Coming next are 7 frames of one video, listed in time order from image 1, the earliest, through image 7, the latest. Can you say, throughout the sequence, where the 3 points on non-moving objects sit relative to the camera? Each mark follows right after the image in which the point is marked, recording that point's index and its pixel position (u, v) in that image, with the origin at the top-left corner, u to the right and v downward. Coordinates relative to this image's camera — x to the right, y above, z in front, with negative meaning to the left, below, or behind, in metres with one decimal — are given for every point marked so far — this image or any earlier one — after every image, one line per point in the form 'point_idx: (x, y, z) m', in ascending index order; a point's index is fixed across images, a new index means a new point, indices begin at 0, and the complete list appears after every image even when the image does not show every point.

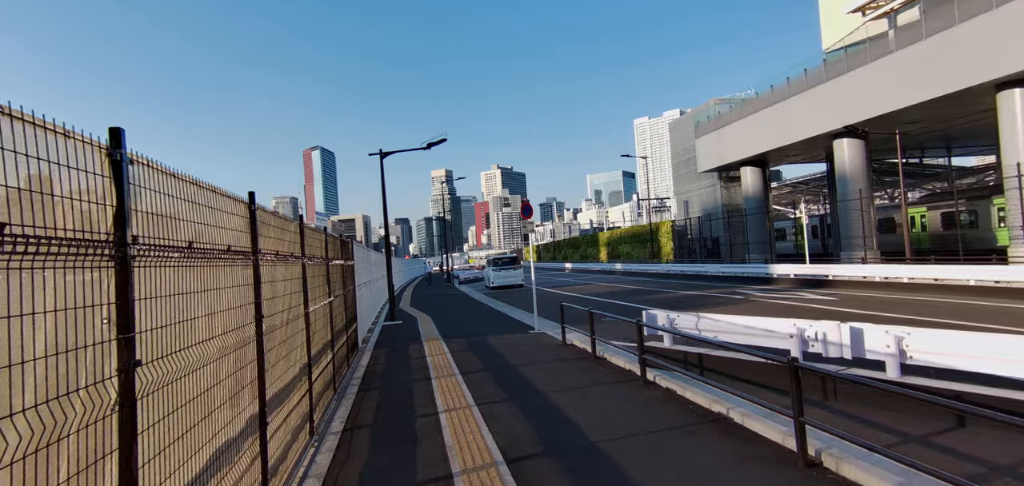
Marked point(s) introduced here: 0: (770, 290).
0: (+9.9, -1.8, +18.6) m
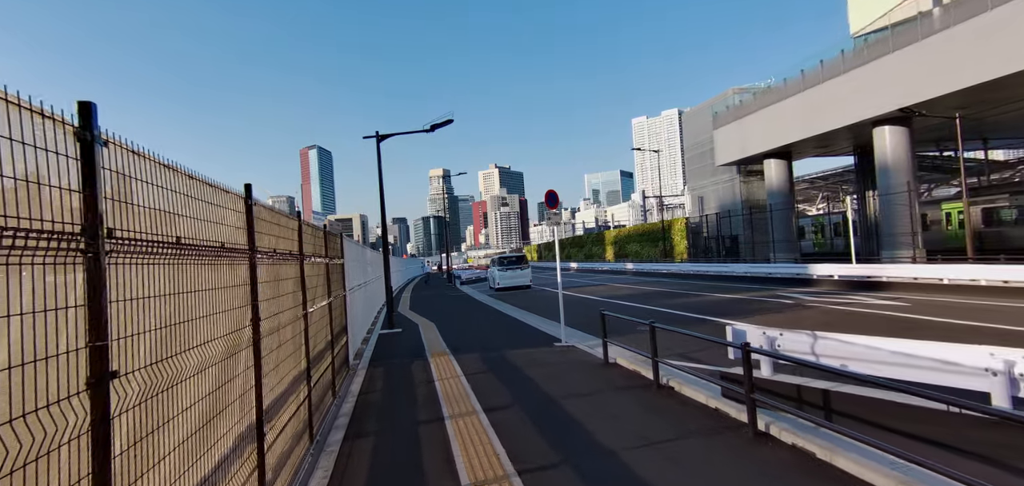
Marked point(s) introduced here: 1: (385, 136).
0: (+10.4, -1.7, +16.5) m
1: (-3.8, +3.2, +14.4) m
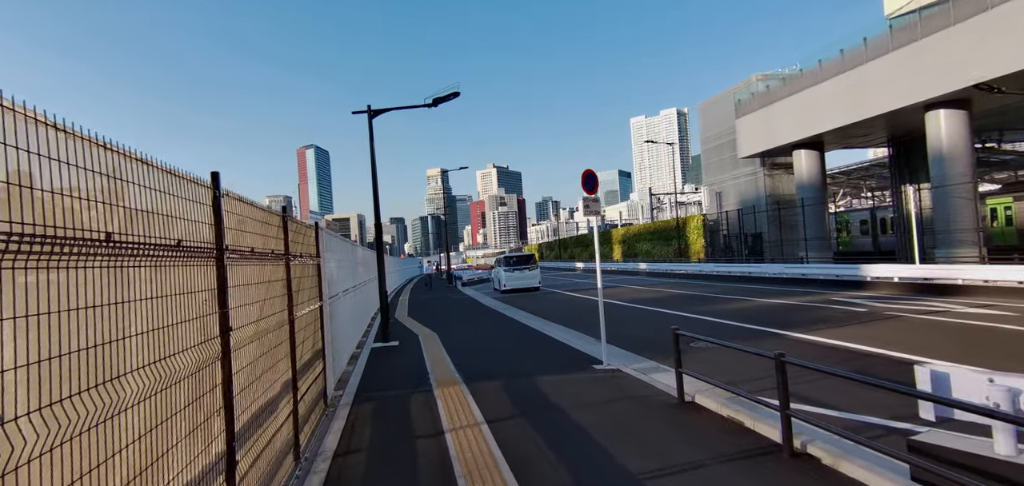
0: (+10.8, -1.6, +14.3) m
1: (-3.4, +3.3, +12.0) m
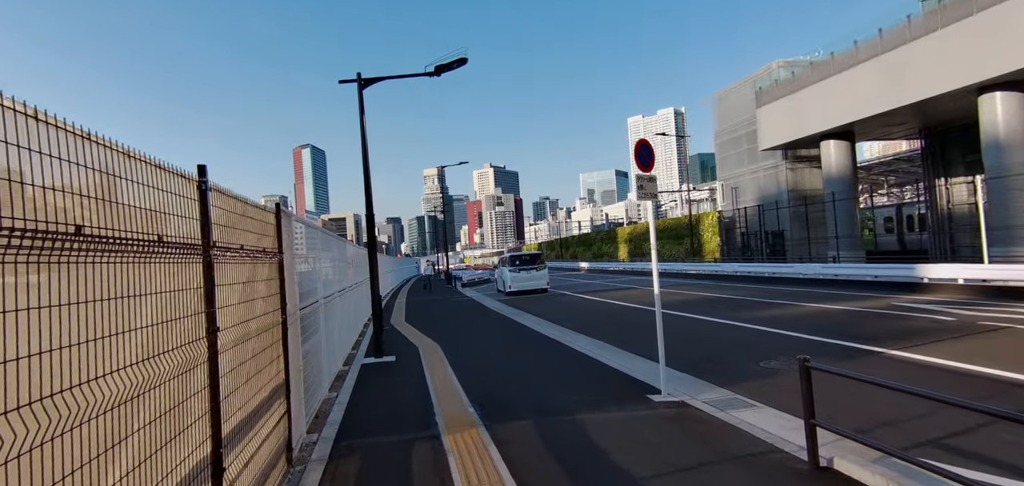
0: (+11.2, -1.5, +12.4) m
1: (-3.0, +3.4, +10.0) m
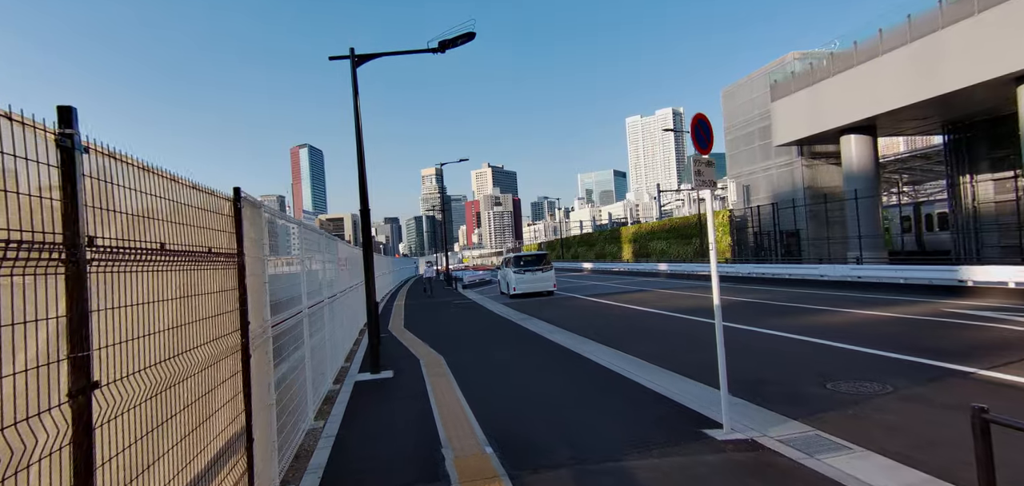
0: (+11.4, -1.5, +11.2) m
1: (-2.7, +3.4, +8.8) m
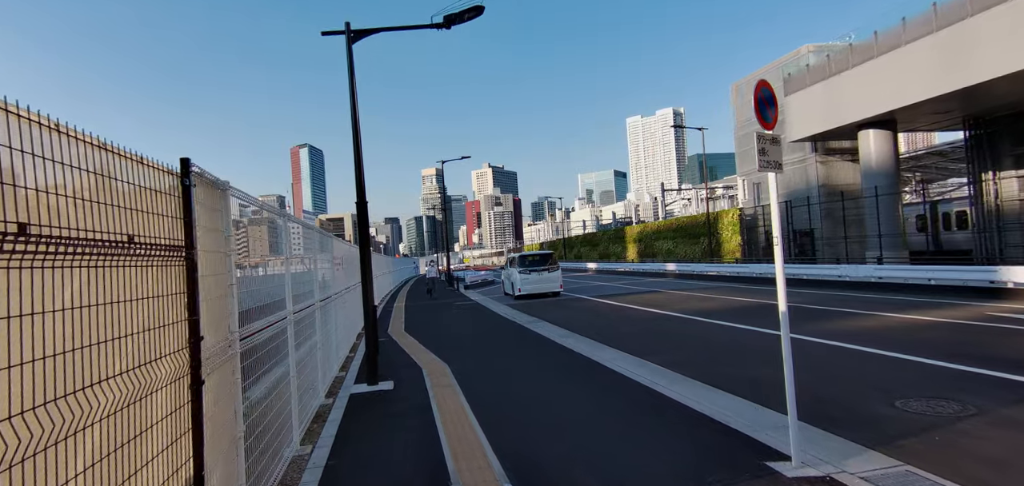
0: (+11.6, -1.5, +10.3) m
1: (-2.5, +3.5, +7.9) m
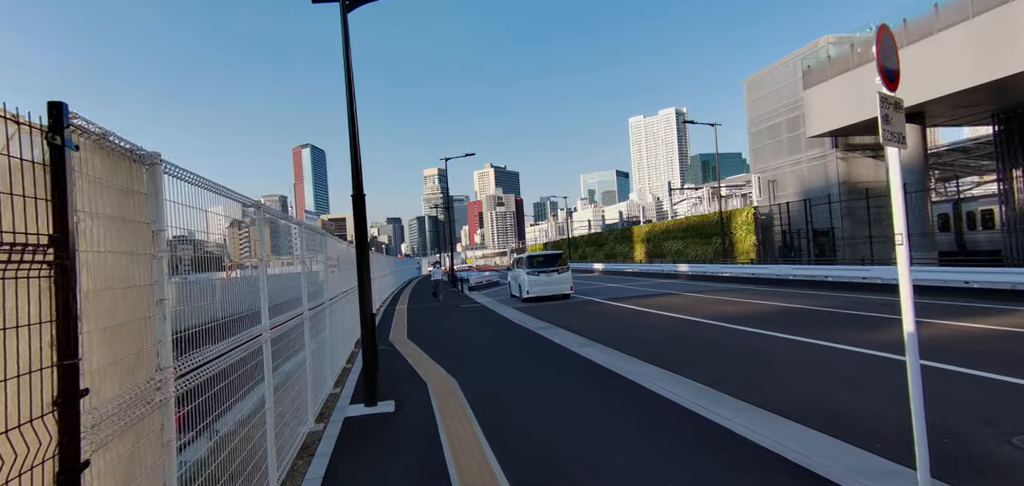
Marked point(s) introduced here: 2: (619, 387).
0: (+11.9, -1.5, +9.2) m
1: (-2.2, +3.5, +6.9) m
2: (+1.8, -2.5, +8.2) m
